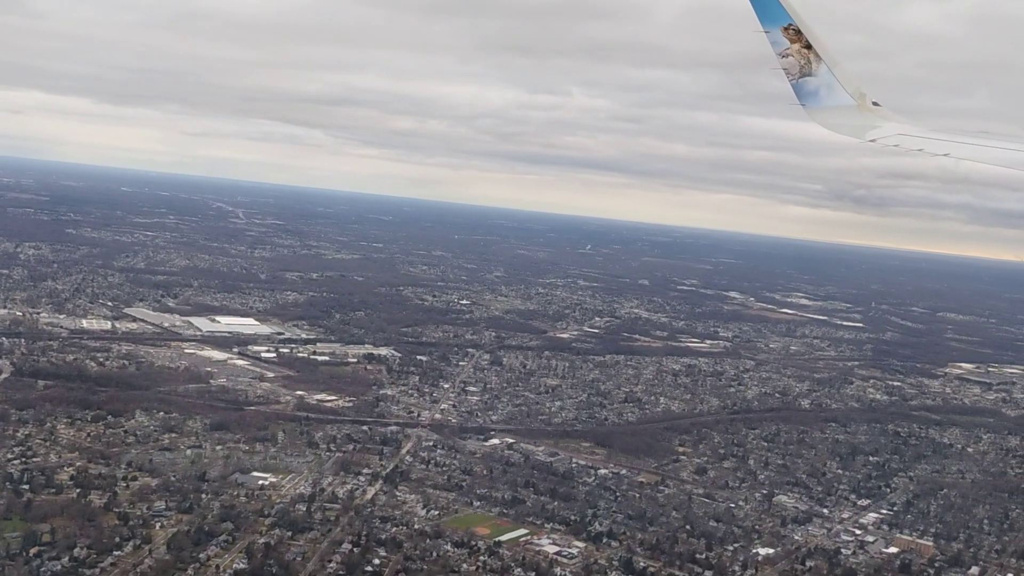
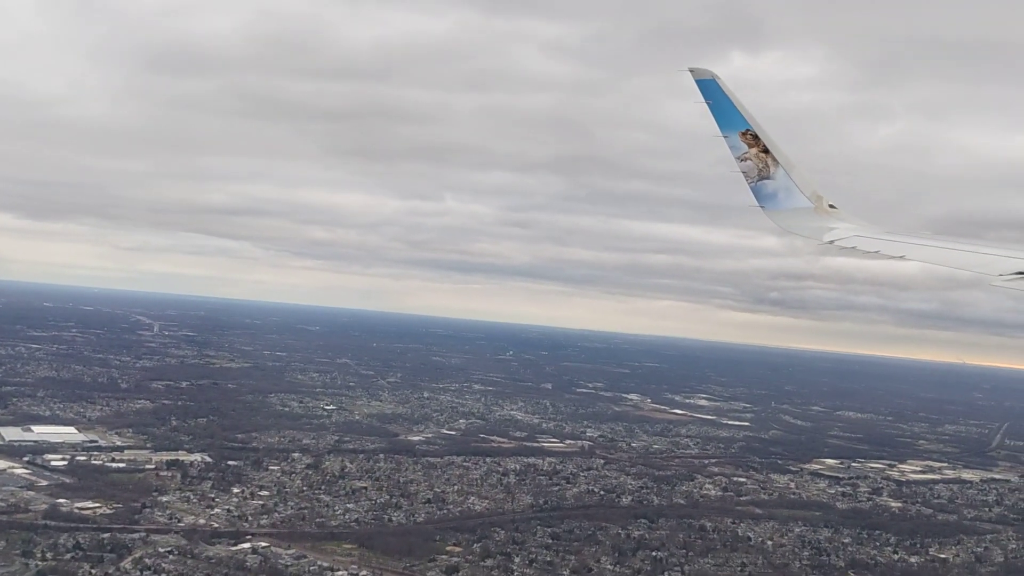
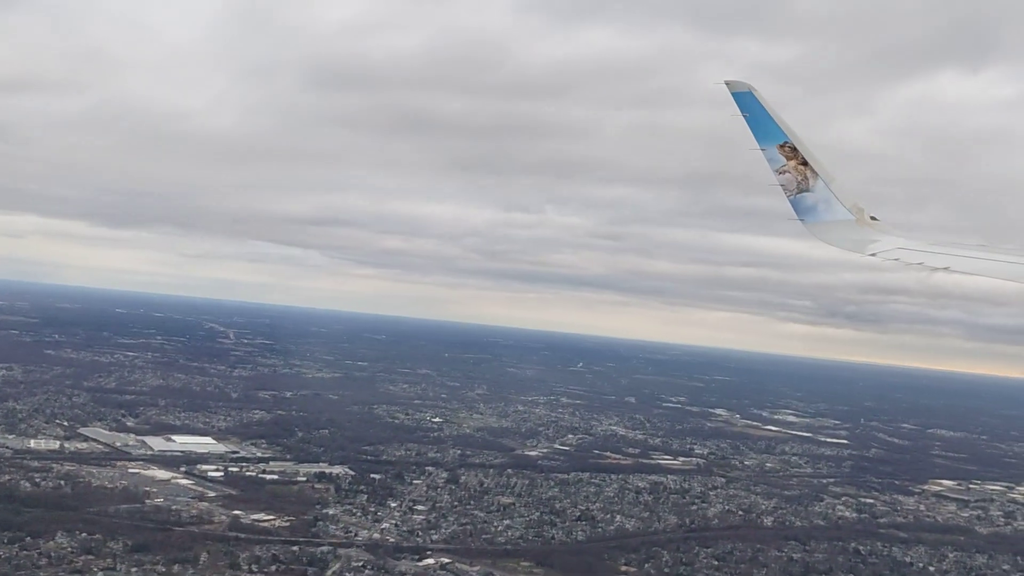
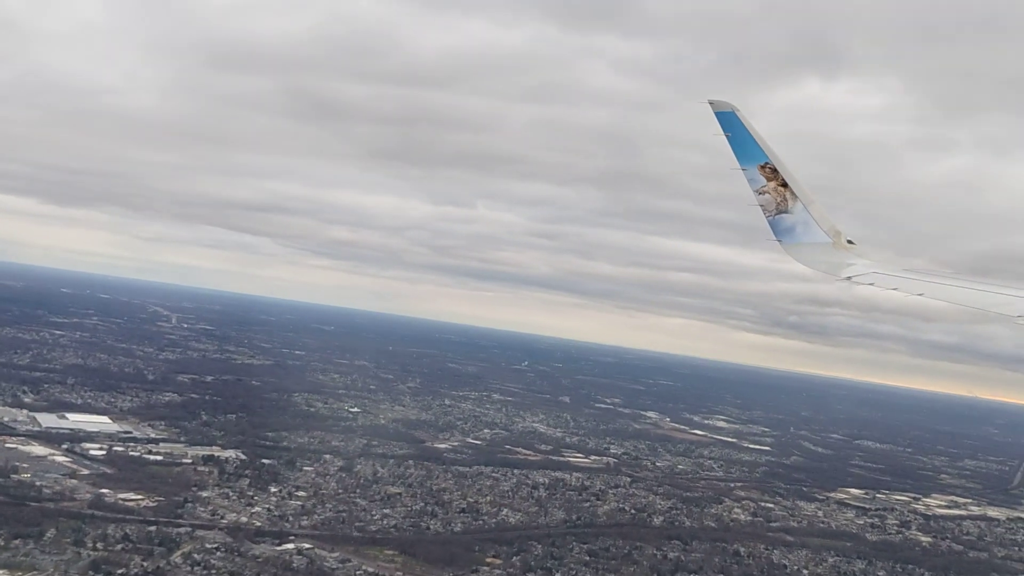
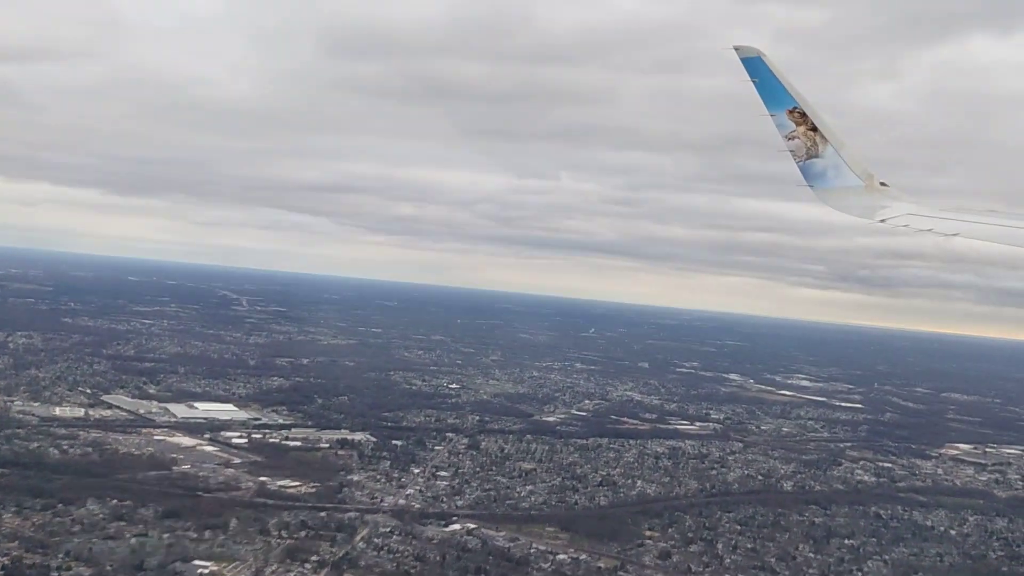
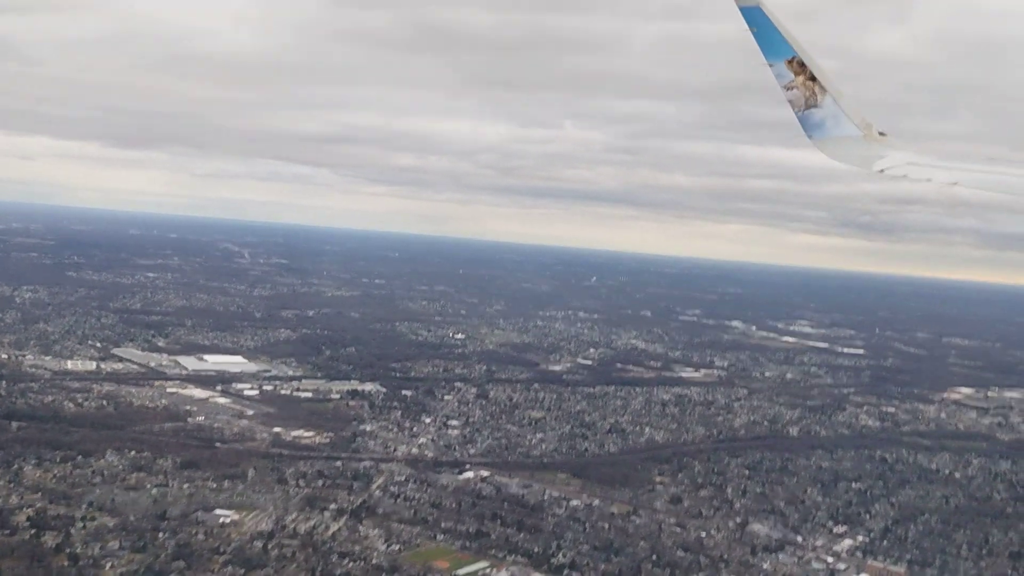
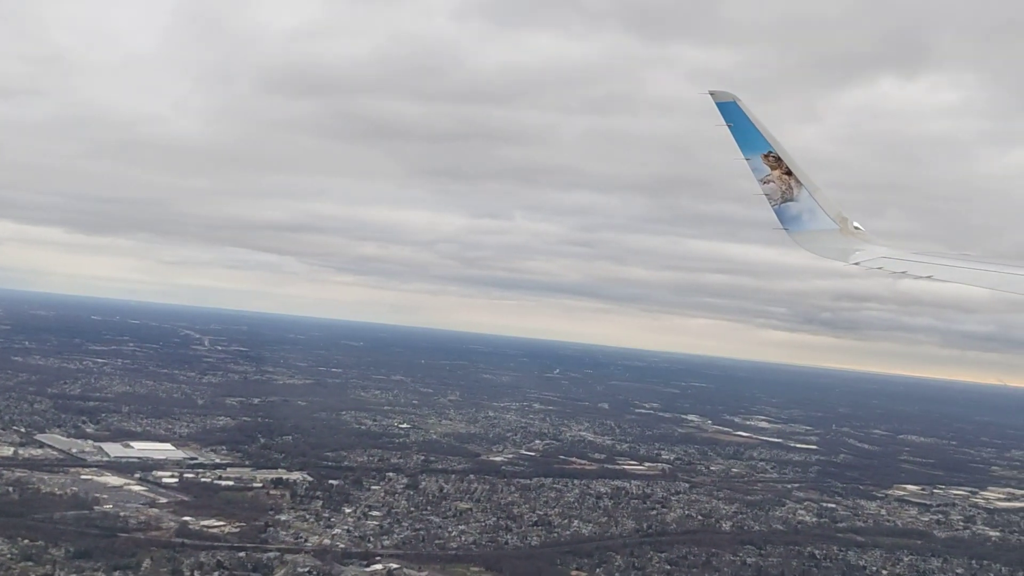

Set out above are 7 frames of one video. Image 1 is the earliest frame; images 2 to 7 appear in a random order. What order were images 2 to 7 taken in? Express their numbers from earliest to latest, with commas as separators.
6, 5, 3, 7, 4, 2
